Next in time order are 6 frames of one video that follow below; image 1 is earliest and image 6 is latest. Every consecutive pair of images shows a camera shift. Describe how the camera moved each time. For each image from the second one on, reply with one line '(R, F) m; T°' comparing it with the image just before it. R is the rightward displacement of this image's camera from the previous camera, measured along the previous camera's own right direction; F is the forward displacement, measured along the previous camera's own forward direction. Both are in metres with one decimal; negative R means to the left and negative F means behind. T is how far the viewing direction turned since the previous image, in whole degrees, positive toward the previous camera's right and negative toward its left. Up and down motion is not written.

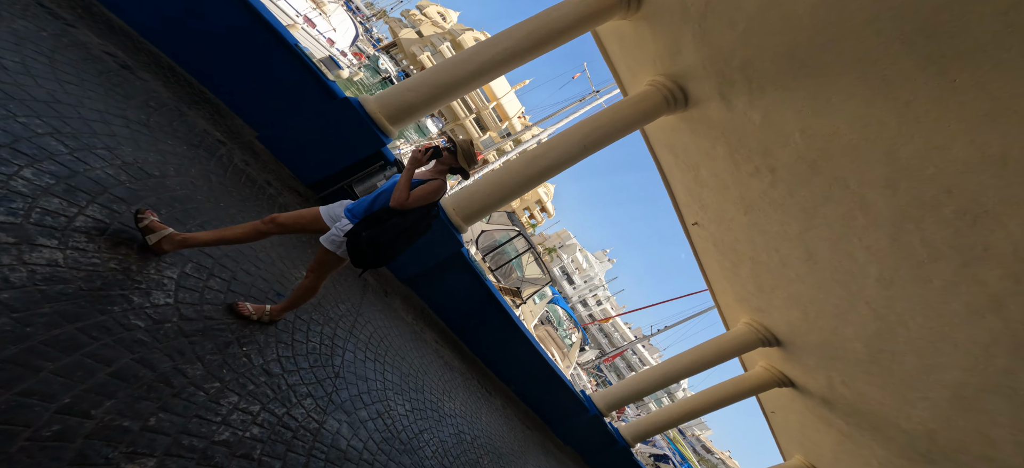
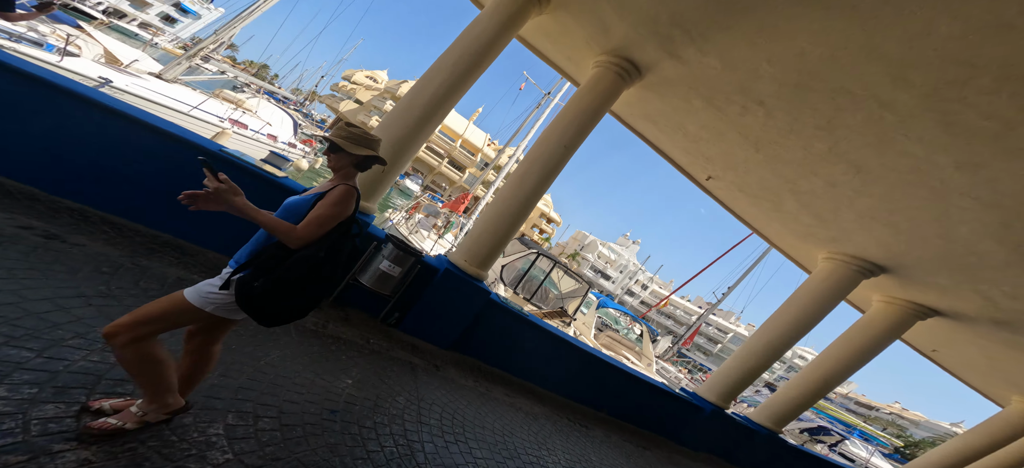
(+0.7, +0.3) m; -7°
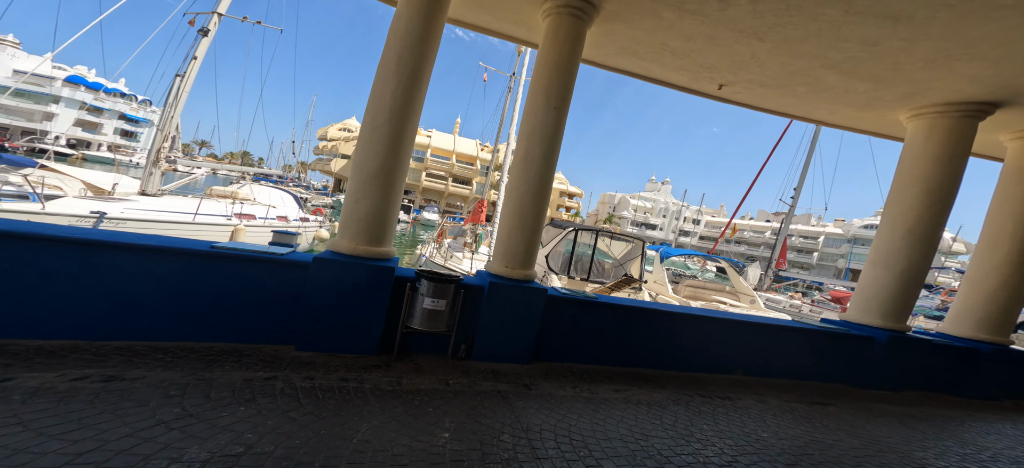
(+0.3, +0.3) m; -6°
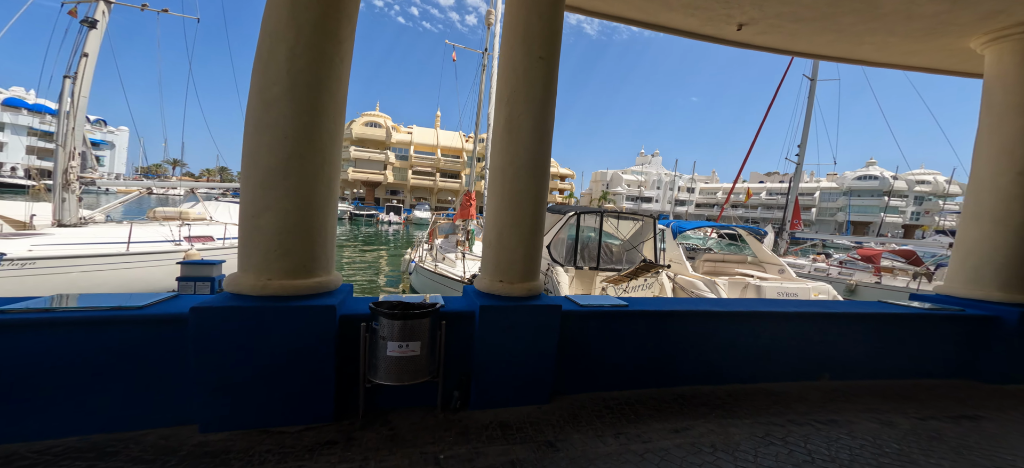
(0.0, +0.9) m; 0°
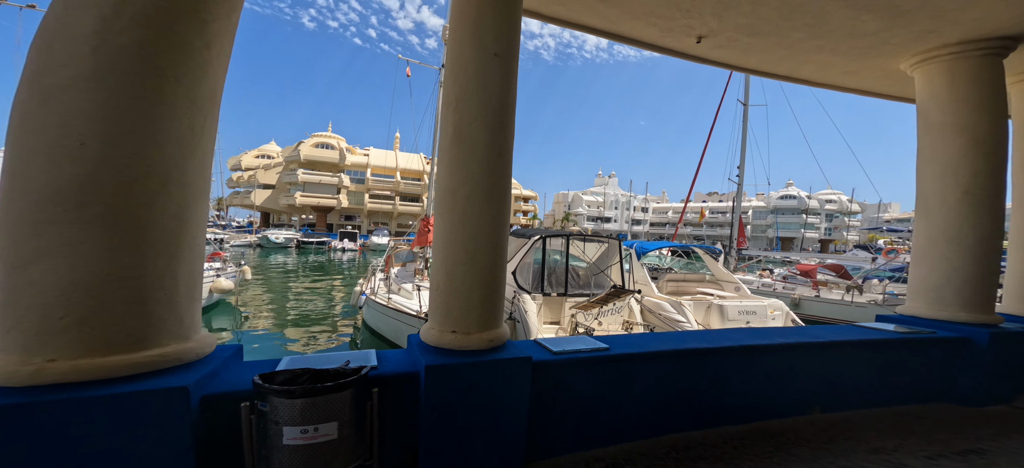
(0.0, +0.5) m; +5°
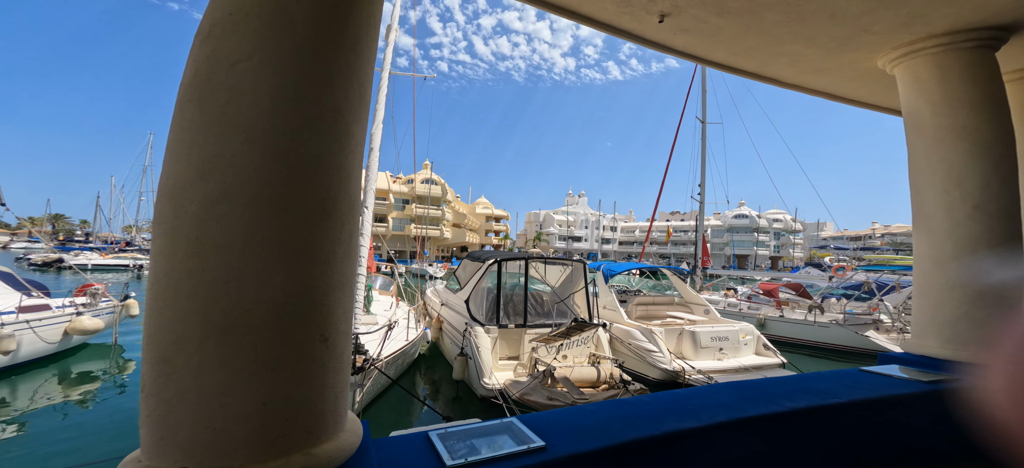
(+0.3, +0.8) m; +4°
